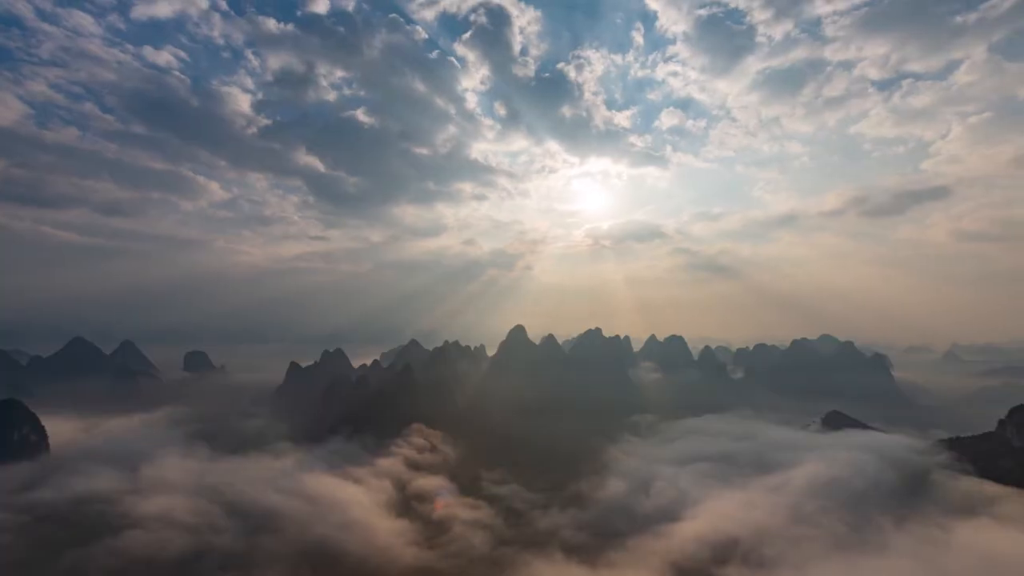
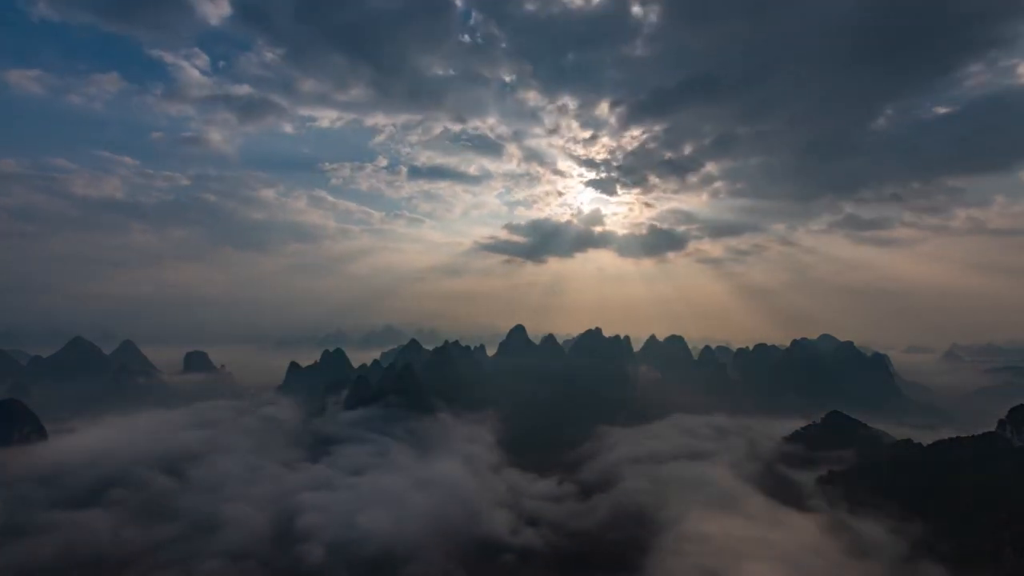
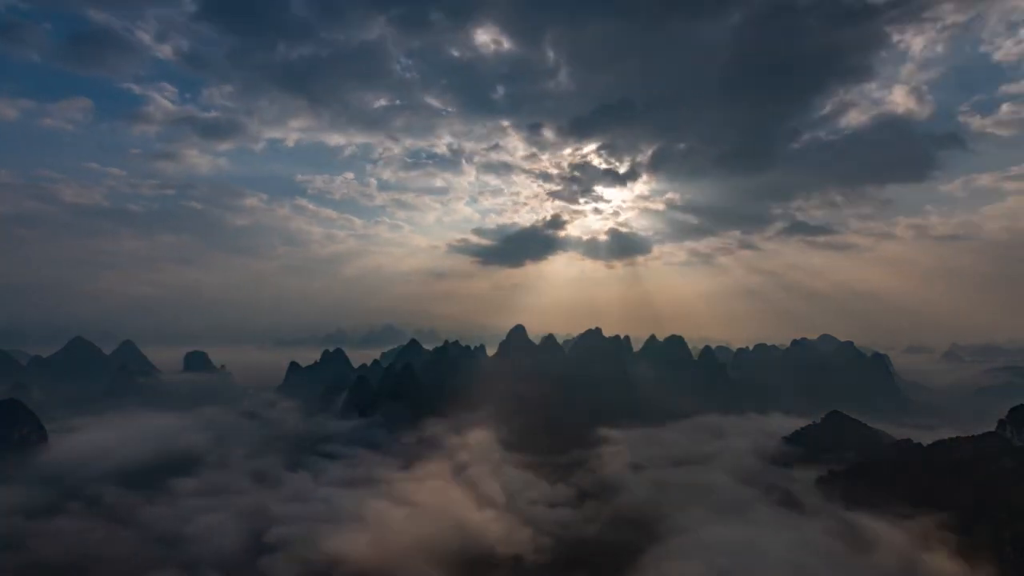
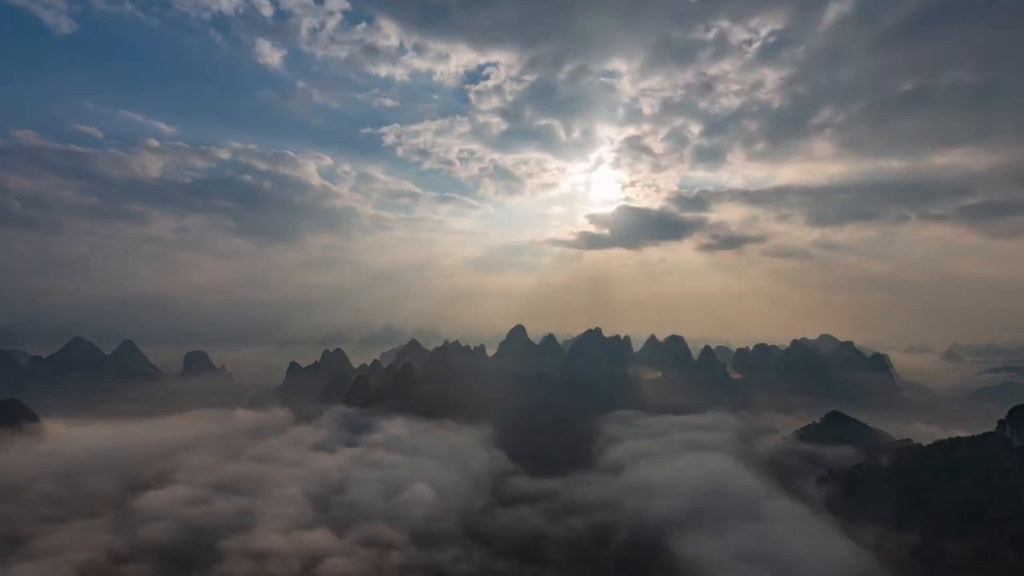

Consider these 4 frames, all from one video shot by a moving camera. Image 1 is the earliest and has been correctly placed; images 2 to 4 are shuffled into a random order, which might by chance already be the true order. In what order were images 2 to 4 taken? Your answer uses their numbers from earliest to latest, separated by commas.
4, 2, 3
